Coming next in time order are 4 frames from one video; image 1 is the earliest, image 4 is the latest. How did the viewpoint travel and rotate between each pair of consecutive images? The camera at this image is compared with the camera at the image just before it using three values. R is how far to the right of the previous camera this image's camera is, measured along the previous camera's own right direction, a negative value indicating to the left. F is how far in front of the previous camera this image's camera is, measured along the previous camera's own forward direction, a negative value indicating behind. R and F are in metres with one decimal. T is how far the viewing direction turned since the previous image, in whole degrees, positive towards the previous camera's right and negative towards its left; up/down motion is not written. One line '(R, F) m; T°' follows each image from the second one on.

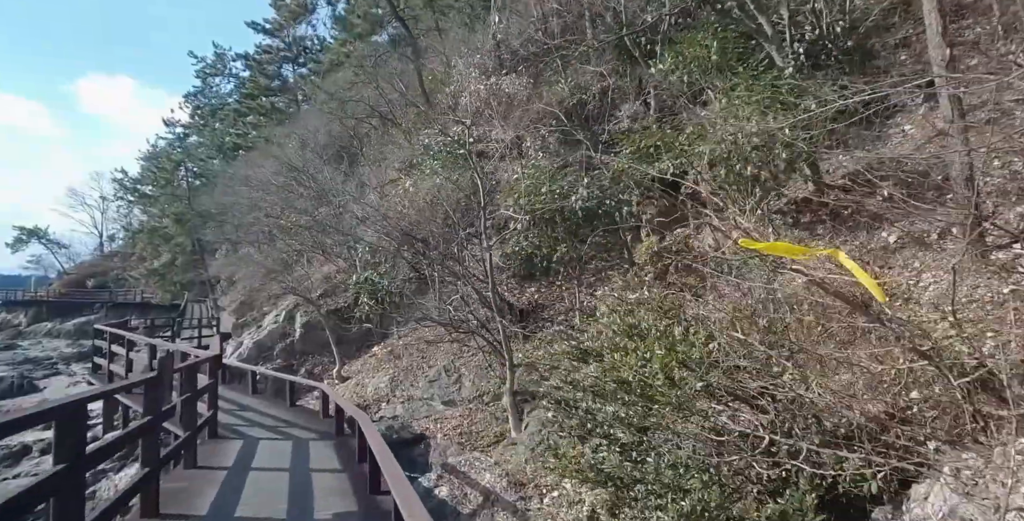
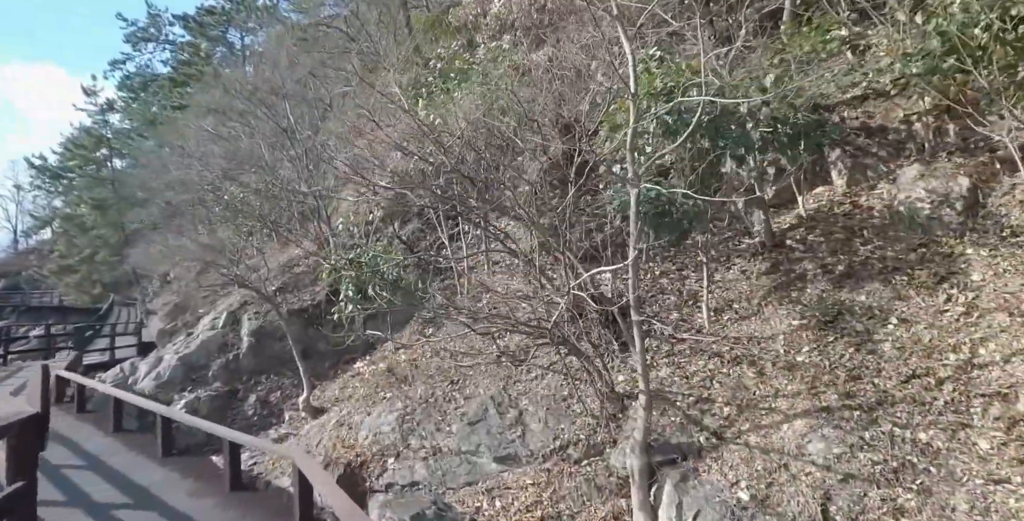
(-1.3, +3.7) m; +4°
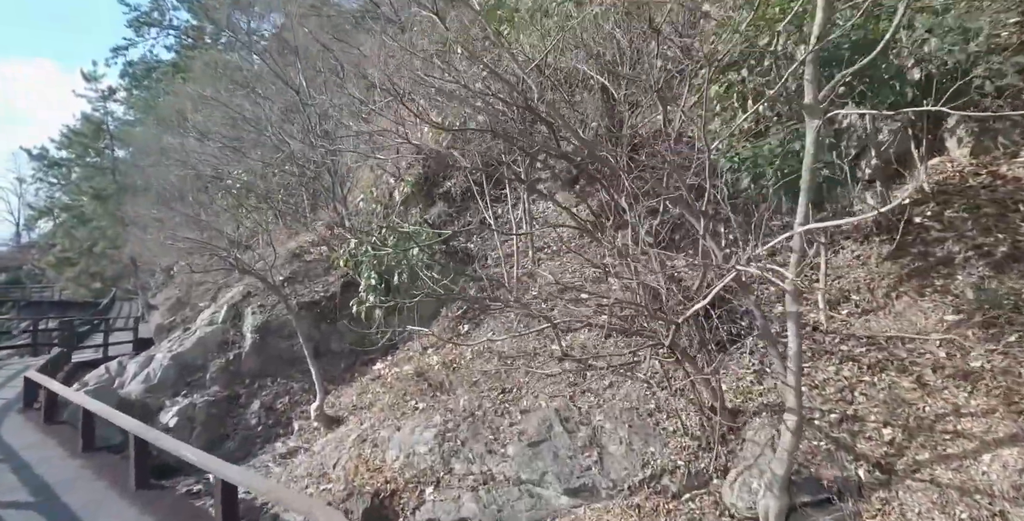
(-0.5, +1.2) m; 0°
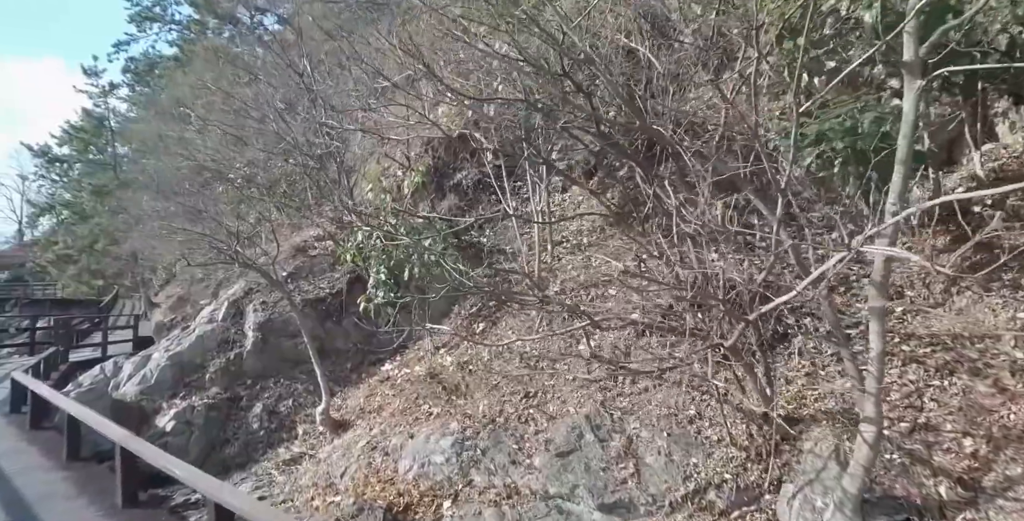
(-0.1, +0.4) m; 0°
